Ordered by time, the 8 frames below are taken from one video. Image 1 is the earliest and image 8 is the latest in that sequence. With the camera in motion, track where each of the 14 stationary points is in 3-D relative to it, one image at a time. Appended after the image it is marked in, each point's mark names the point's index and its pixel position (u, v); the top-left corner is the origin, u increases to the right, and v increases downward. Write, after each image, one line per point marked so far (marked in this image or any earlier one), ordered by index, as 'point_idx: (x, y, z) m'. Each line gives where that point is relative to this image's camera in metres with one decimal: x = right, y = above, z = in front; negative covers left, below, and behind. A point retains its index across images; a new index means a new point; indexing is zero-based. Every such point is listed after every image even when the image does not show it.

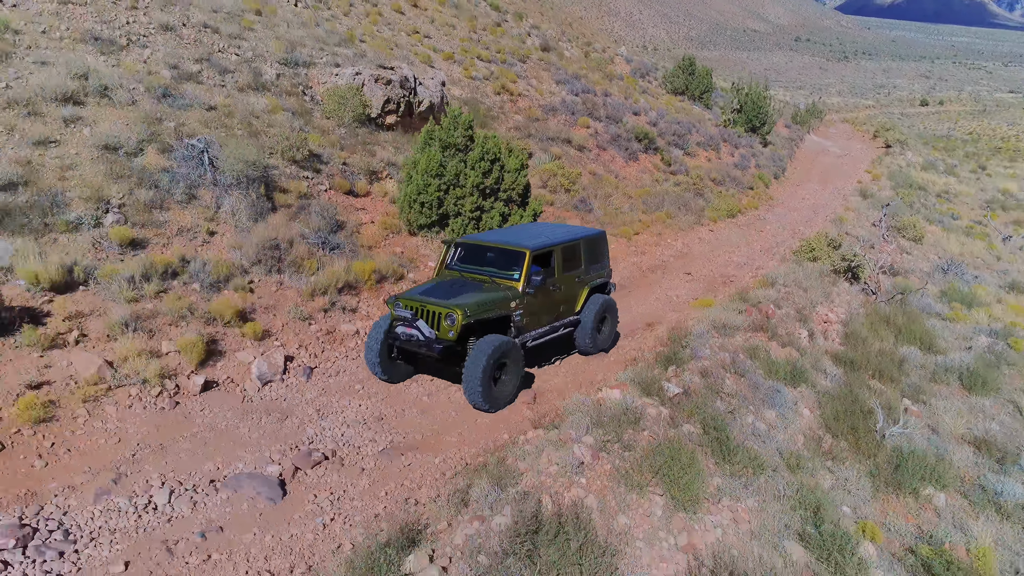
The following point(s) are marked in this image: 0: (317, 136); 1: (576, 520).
0: (-3.8, +3.0, +14.5) m
1: (+0.5, -1.6, +5.2) m
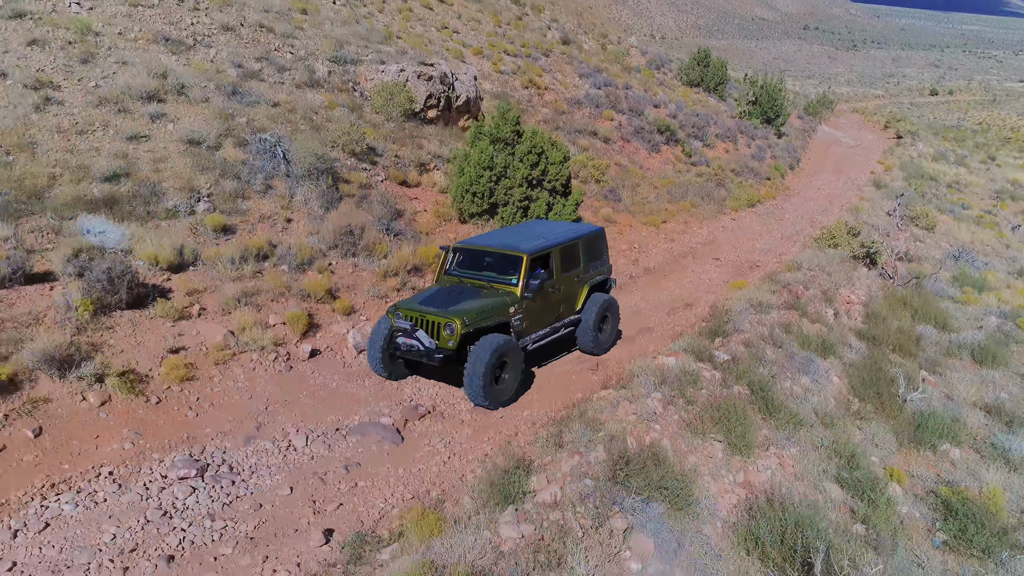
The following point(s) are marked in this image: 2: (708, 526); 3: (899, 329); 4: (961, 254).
0: (-3.0, +3.4, +15.5) m
1: (+1.2, -1.4, +6.3) m
2: (+1.5, -1.8, +5.7) m
3: (+6.0, -0.6, +11.5) m
4: (+11.3, +0.9, +18.7) m
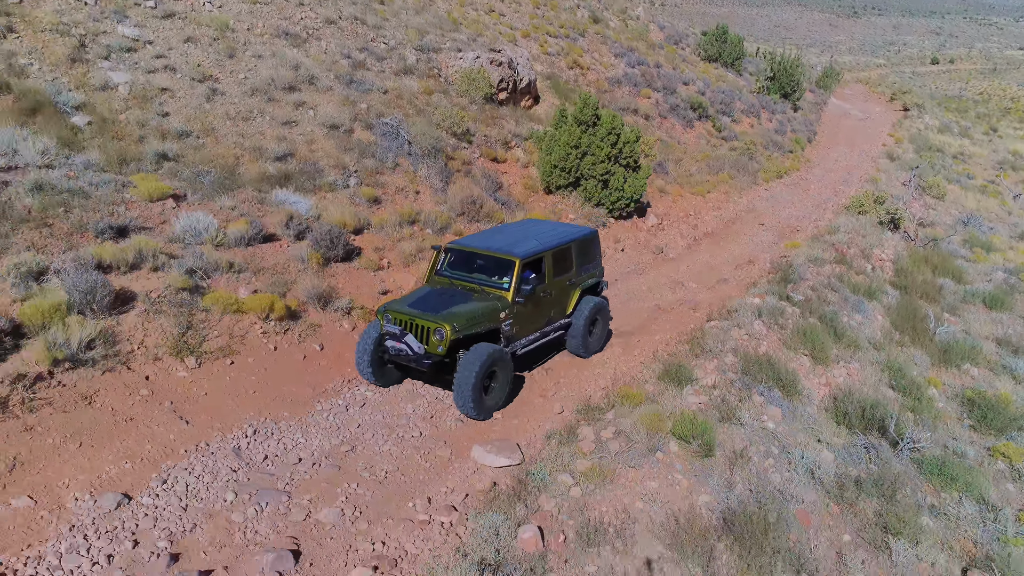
0: (-1.2, +4.3, +17.8) m
1: (+3.0, -0.9, +8.8) m
2: (+3.4, -1.3, +8.3) m
3: (+7.8, +0.1, +14.0) m
4: (+13.1, +1.9, +21.1) m
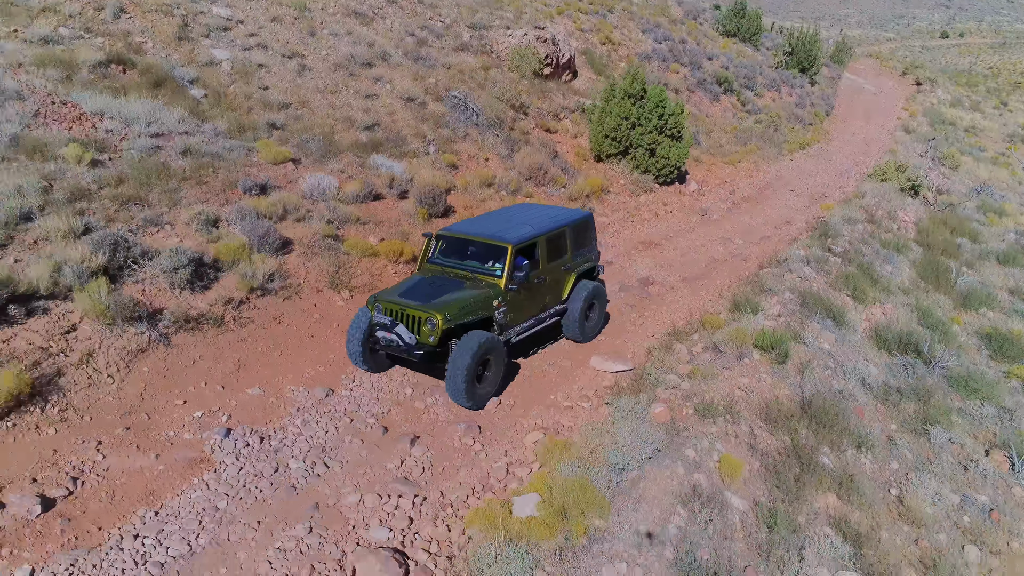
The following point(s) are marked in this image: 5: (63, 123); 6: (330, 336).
0: (+0.1, +5.3, +19.3) m
1: (+4.3, -0.1, +10.4) m
2: (+4.6, -0.6, +9.9) m
3: (+9.1, +1.0, +15.5) m
4: (+14.4, +3.0, +22.6) m
5: (-6.7, +2.4, +11.0) m
6: (-2.1, -0.6, +8.7) m
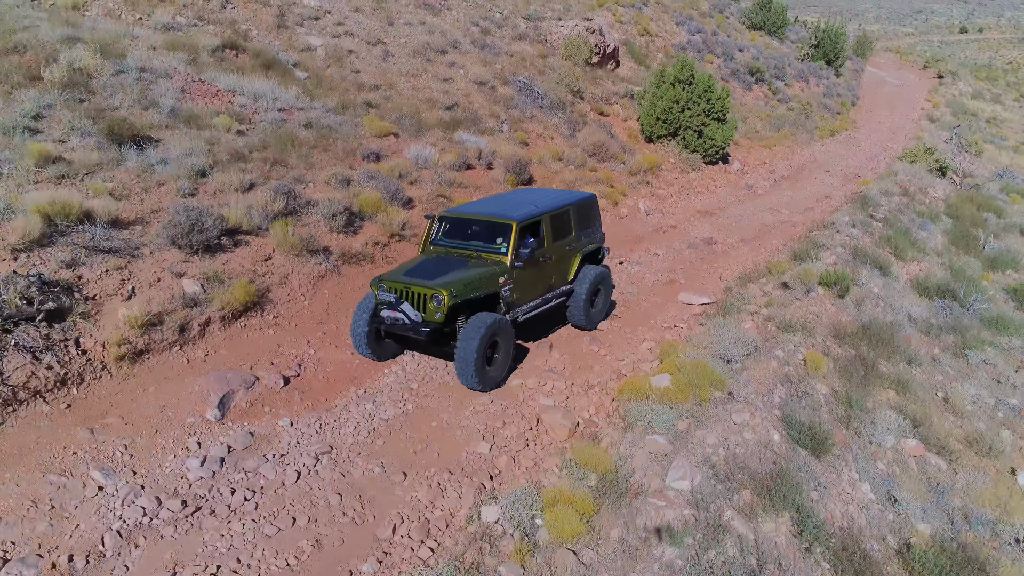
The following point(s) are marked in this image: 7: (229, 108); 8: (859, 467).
0: (+1.6, +6.1, +20.8) m
1: (+5.7, +0.6, +11.9) m
2: (+6.0, +0.1, +11.4) m
3: (+10.6, +1.7, +17.0) m
4: (+16.0, +3.8, +23.9) m
5: (-5.2, +3.2, +12.6) m
6: (-0.8, +0.2, +10.3) m
7: (-4.8, +3.1, +12.6) m
8: (+3.0, -1.6, +6.4) m
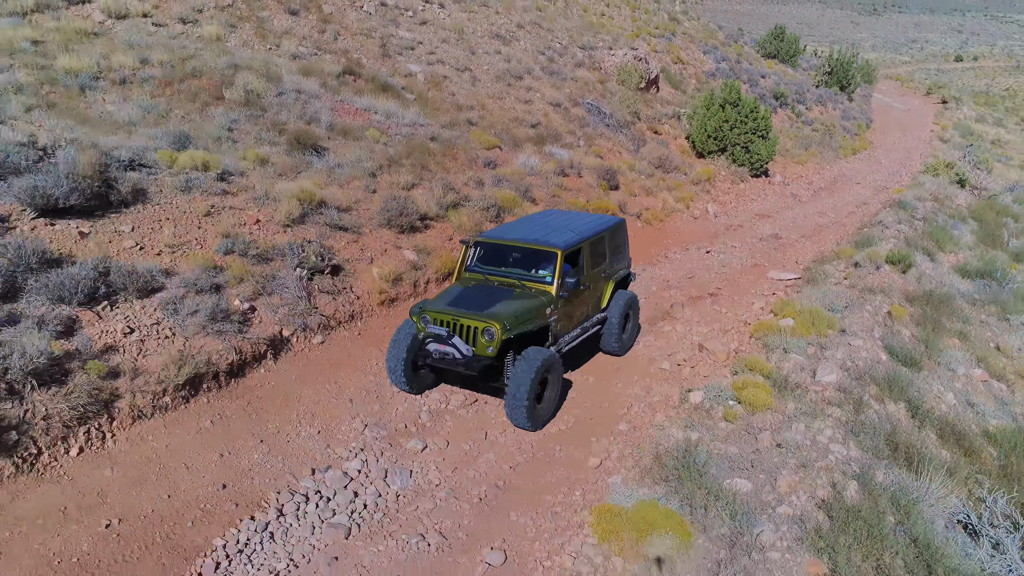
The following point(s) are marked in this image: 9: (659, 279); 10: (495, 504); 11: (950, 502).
0: (+3.6, +6.0, +23.2) m
1: (+7.7, +0.9, +14.1) m
2: (+8.0, +0.4, +13.6) m
3: (+12.5, +1.8, +19.2) m
4: (+17.9, +3.6, +26.3) m
5: (-3.3, +3.5, +14.9) m
6: (+1.2, +0.5, +12.5) m
7: (-2.9, +3.3, +14.8) m
8: (+5.0, -1.1, +8.6) m
9: (+2.4, +0.1, +12.1) m
10: (-0.1, -1.7, +5.8) m
11: (+3.5, -1.8, +5.9) m
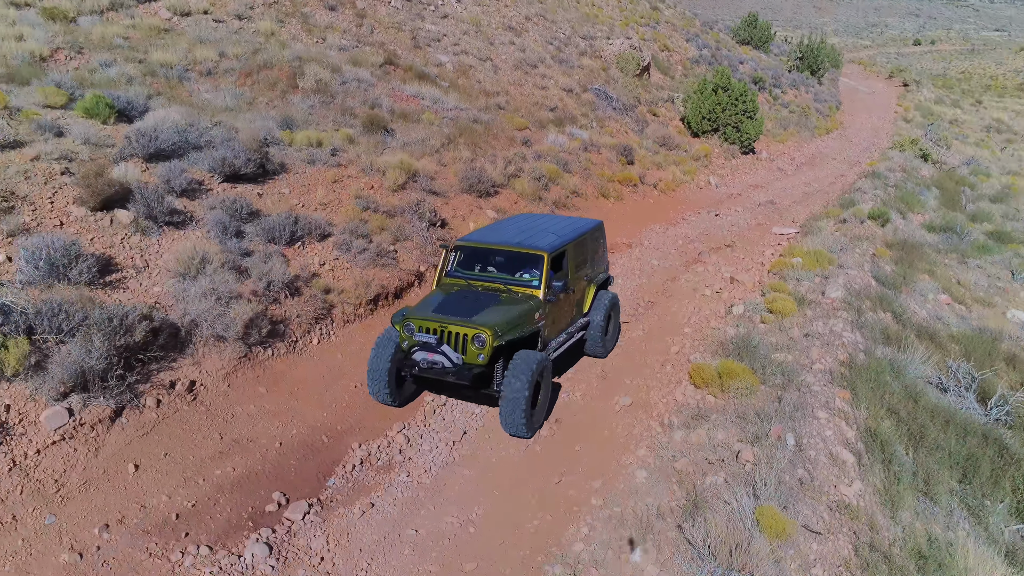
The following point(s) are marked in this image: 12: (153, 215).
0: (+4.0, +7.1, +25.5) m
1: (+8.5, +1.9, +16.7) m
2: (+8.8, +1.4, +16.2) m
3: (+13.1, +3.0, +22.0) m
4: (+18.2, +5.0, +29.2) m
5: (-2.5, +4.3, +17.0) m
6: (+2.1, +1.4, +14.8) m
7: (-2.1, +4.1, +17.0) m
8: (+6.1, -0.2, +11.1) m
9: (+3.3, +1.0, +14.5) m
10: (+1.1, -1.0, +8.1) m
11: (+4.7, -1.0, +8.4) m
12: (-4.0, +0.8, +8.1) m
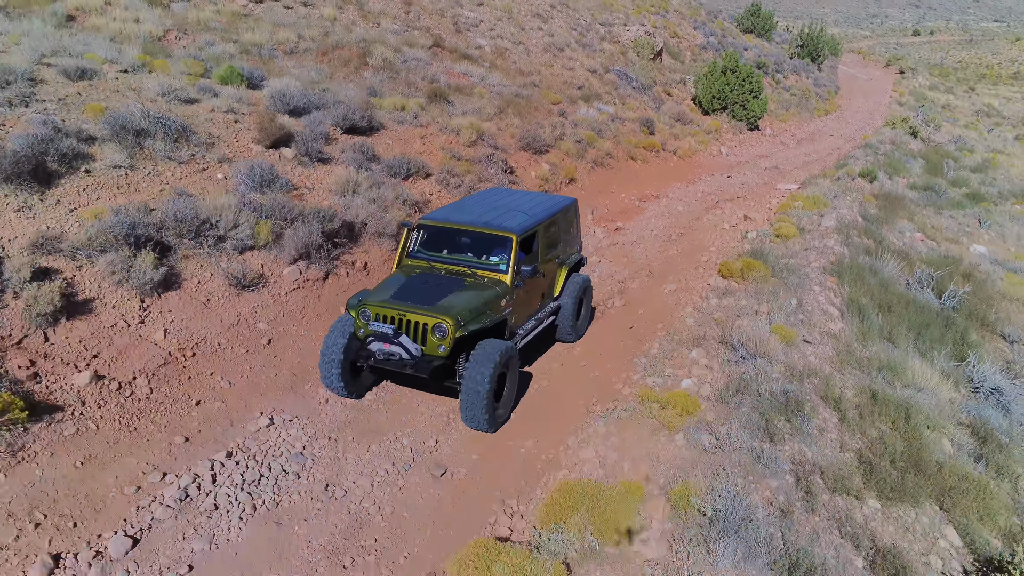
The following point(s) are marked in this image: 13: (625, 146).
0: (+5.0, +8.5, +28.0) m
1: (+9.5, +3.1, +19.2) m
2: (+9.8, +2.7, +18.8) m
3: (+14.1, +4.3, +24.5) m
4: (+19.2, +6.4, +31.7) m
5: (-1.5, +5.6, +19.5) m
6: (+3.1, +2.6, +17.4) m
7: (-1.1, +5.4, +19.5) m
8: (+7.1, +1.0, +13.7) m
9: (+4.3, +2.3, +17.0) m
10: (+2.1, +0.2, +10.7) m
11: (+5.7, +0.2, +11.0) m
12: (-2.9, +2.0, +10.7) m
13: (+2.9, +3.6, +18.8) m
